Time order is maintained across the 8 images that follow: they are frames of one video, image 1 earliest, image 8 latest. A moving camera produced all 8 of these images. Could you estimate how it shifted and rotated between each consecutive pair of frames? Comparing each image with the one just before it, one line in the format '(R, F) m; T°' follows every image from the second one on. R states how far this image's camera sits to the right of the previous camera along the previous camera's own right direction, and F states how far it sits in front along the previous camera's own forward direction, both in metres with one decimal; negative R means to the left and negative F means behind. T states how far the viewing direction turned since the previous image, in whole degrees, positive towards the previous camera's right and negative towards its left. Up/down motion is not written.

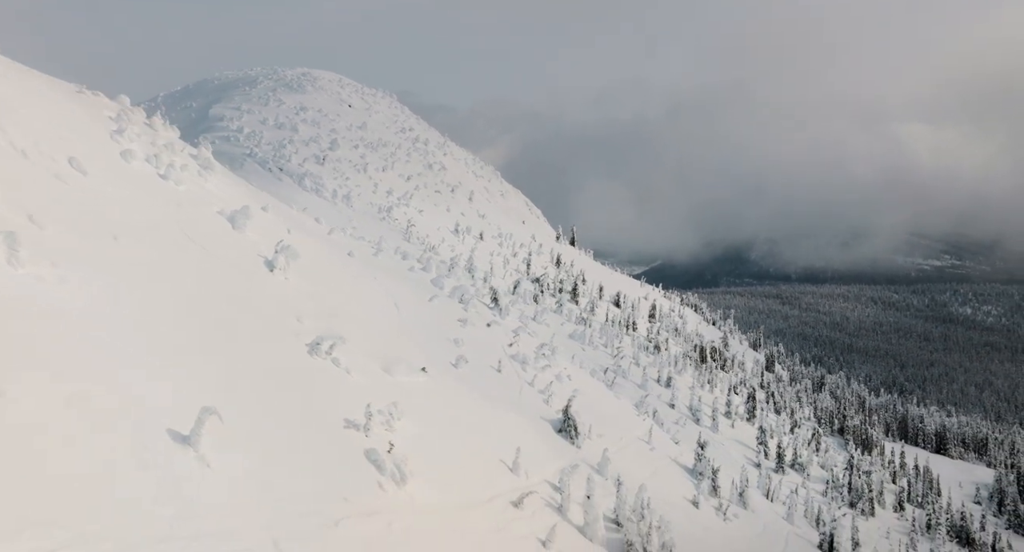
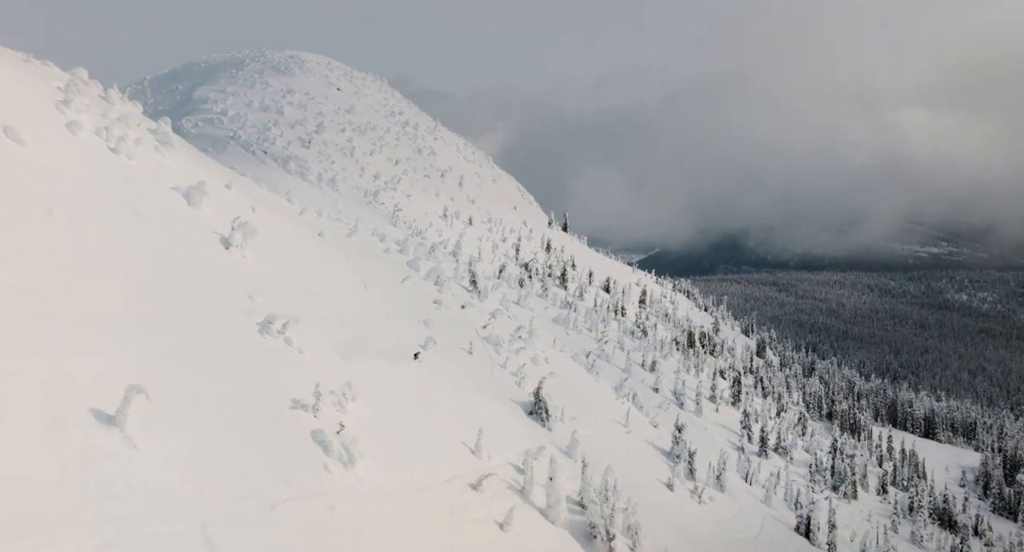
(+0.5, +0.4) m; +1°
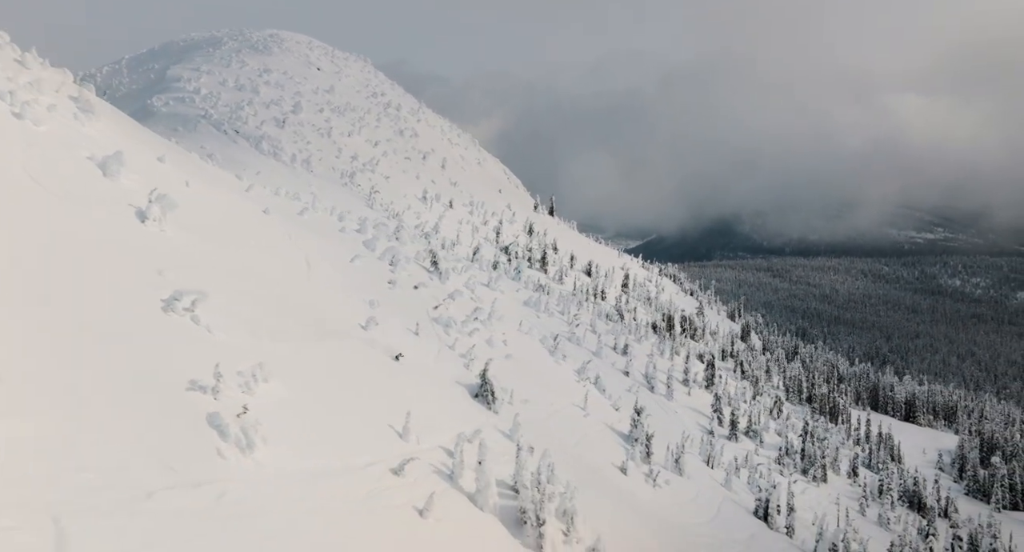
(+0.9, +0.7) m; +1°
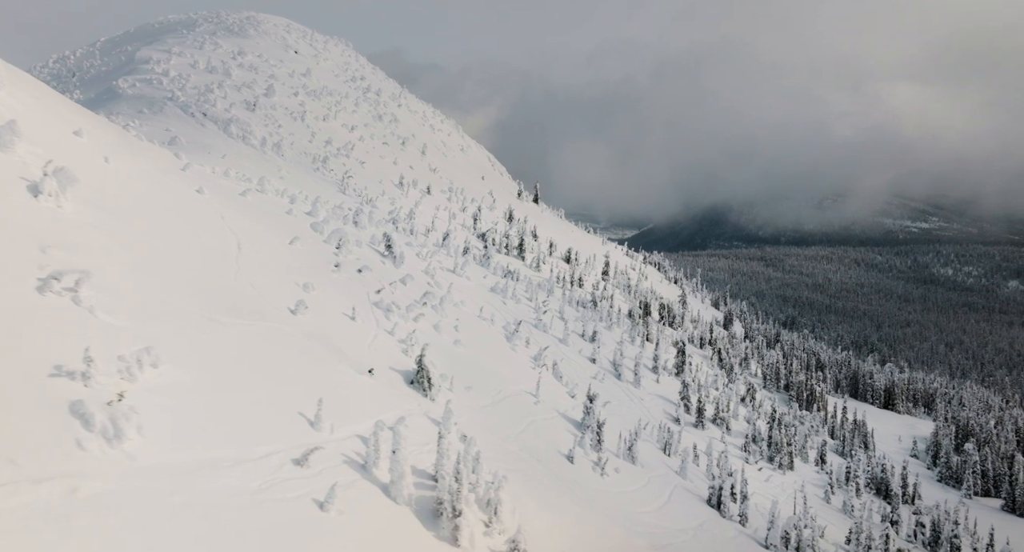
(+1.0, +0.8) m; +1°
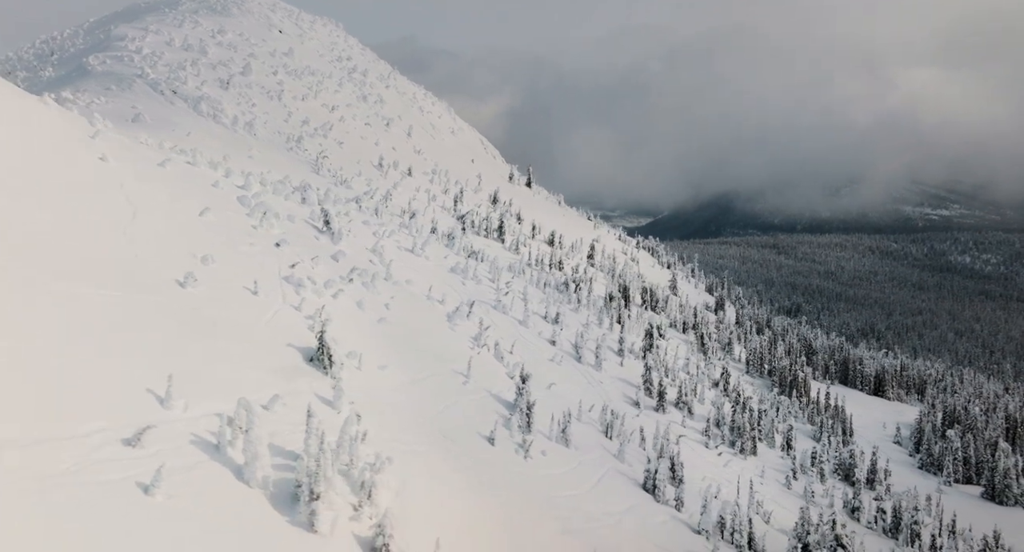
(+1.8, +1.2) m; +1°
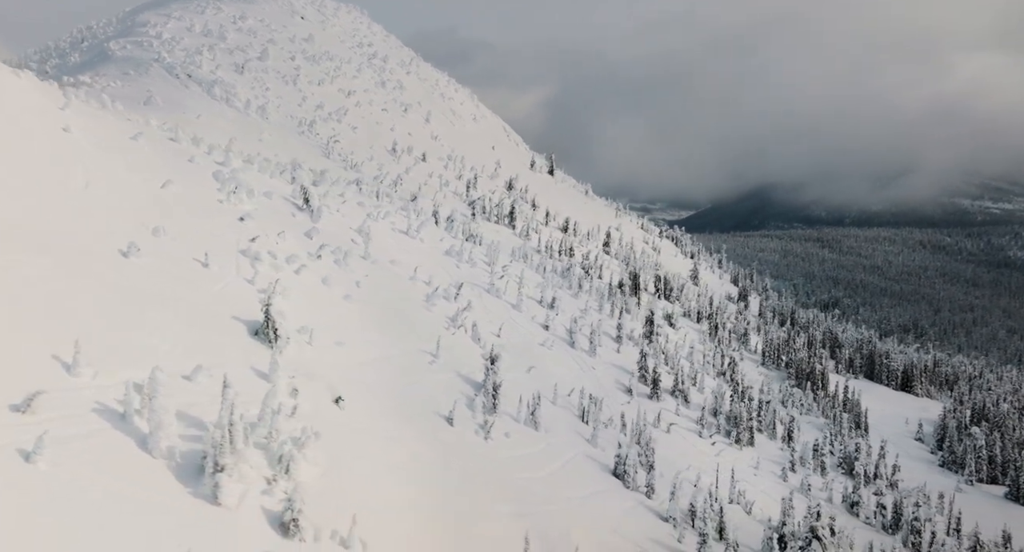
(+1.5, +0.5) m; -1°
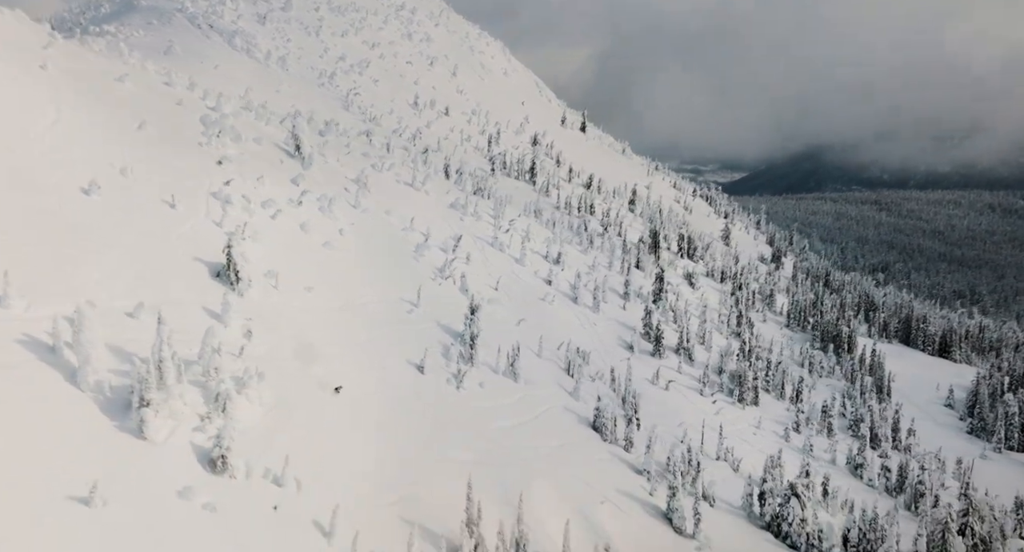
(+1.4, +0.2) m; -1°
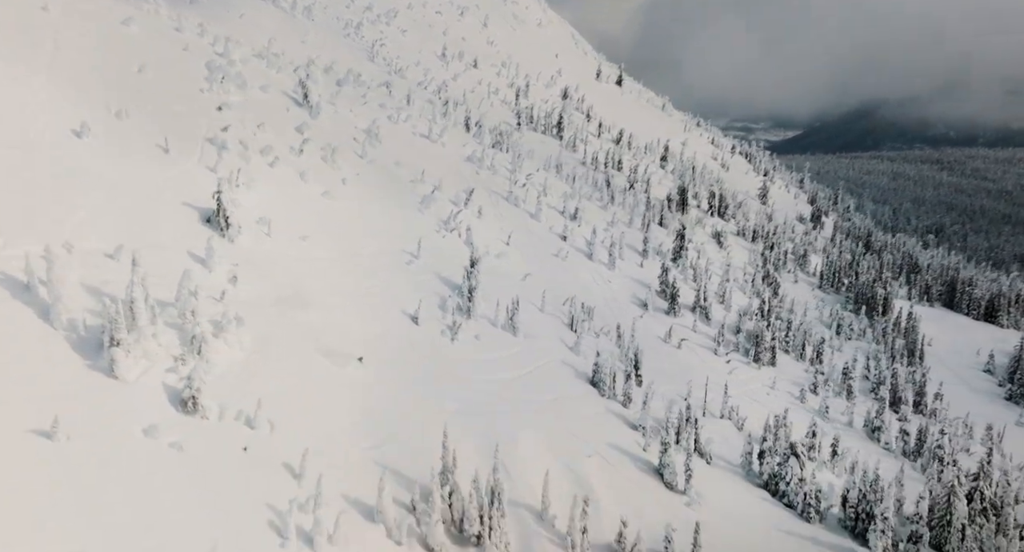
(+0.8, +0.1) m; -1°
